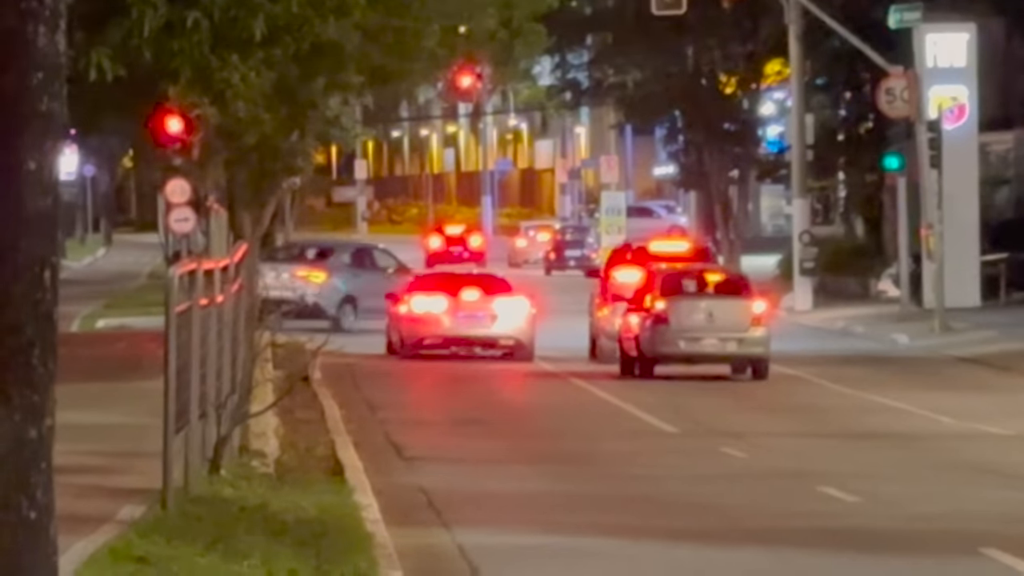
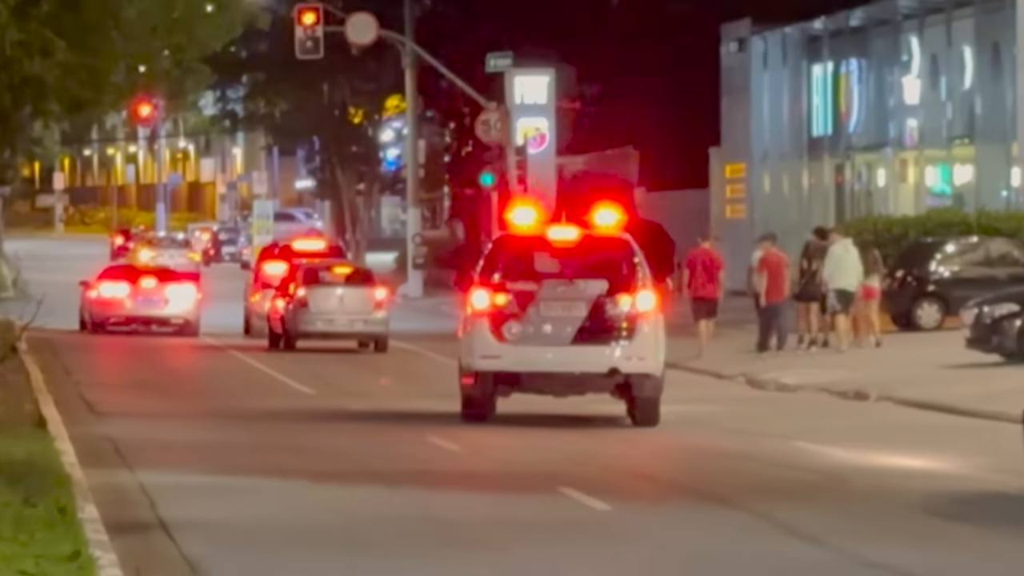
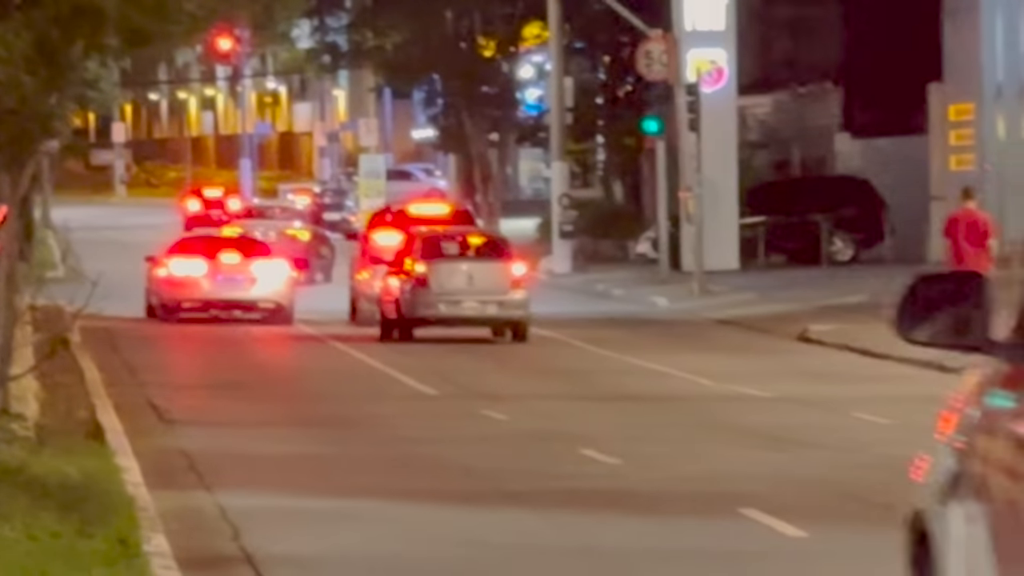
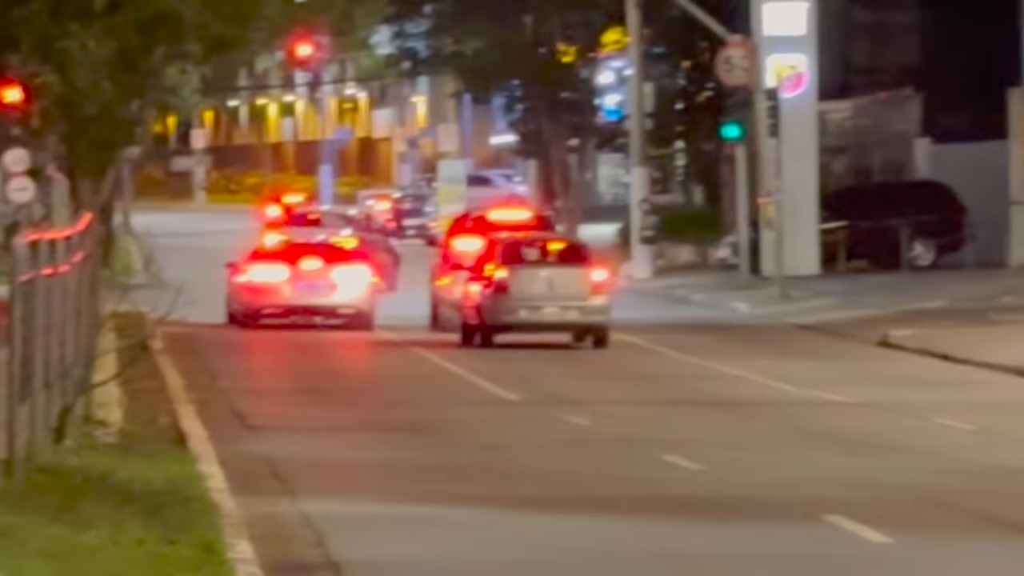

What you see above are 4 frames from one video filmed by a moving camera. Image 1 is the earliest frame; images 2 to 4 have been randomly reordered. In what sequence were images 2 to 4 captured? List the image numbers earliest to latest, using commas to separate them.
4, 3, 2
